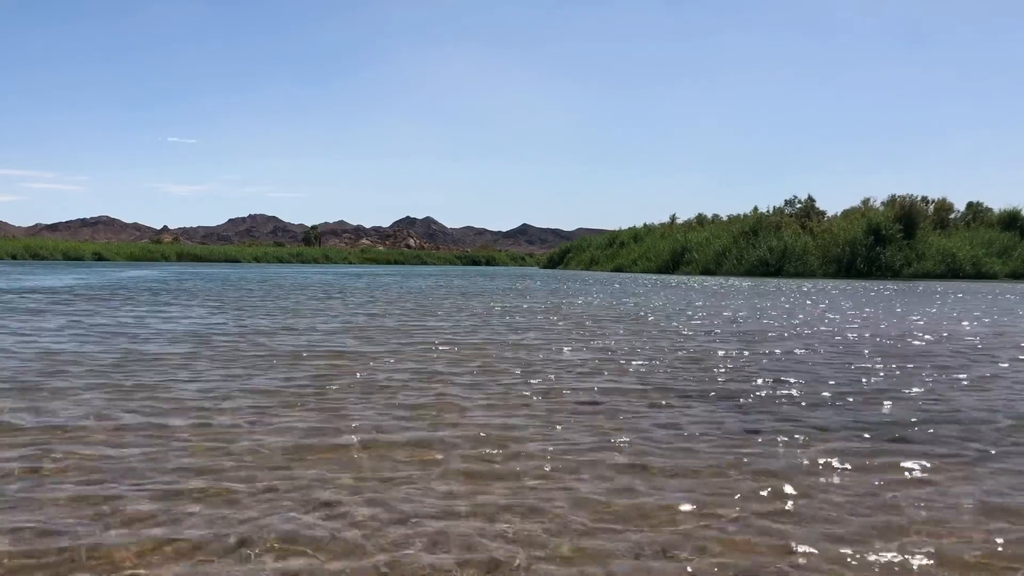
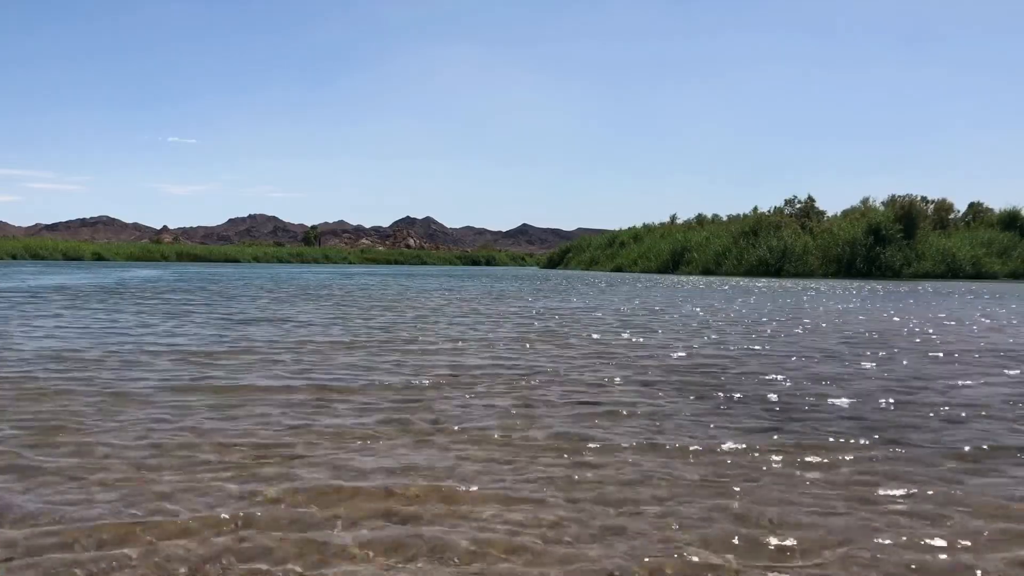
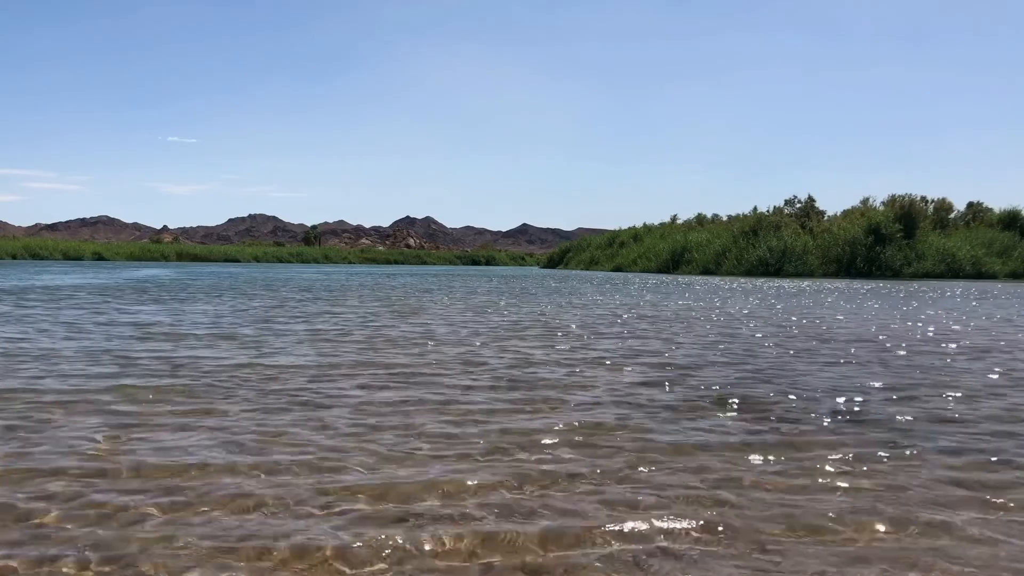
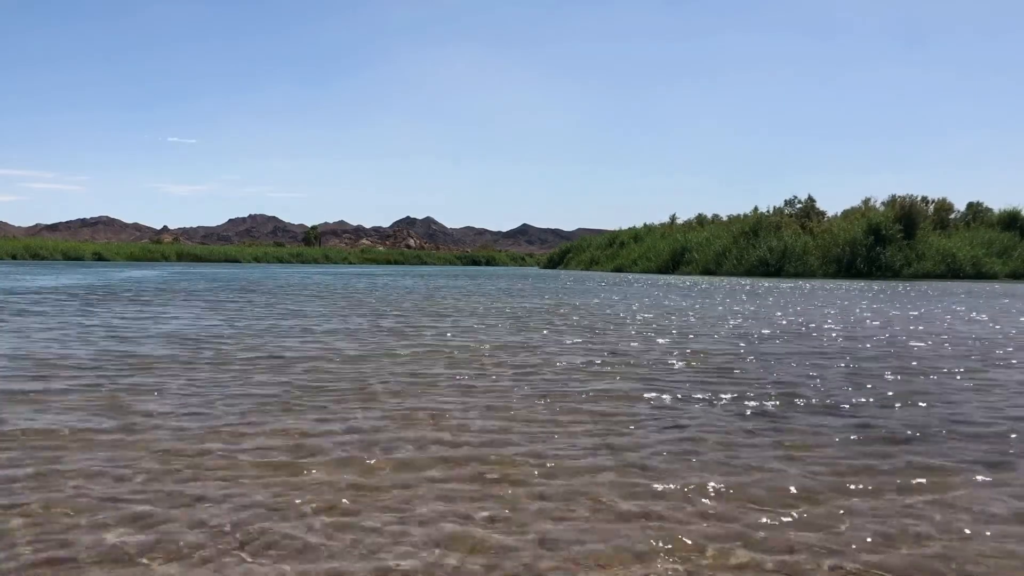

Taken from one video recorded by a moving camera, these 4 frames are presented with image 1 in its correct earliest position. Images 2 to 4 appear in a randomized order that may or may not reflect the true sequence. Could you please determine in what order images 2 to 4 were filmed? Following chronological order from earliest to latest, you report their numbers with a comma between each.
4, 2, 3
